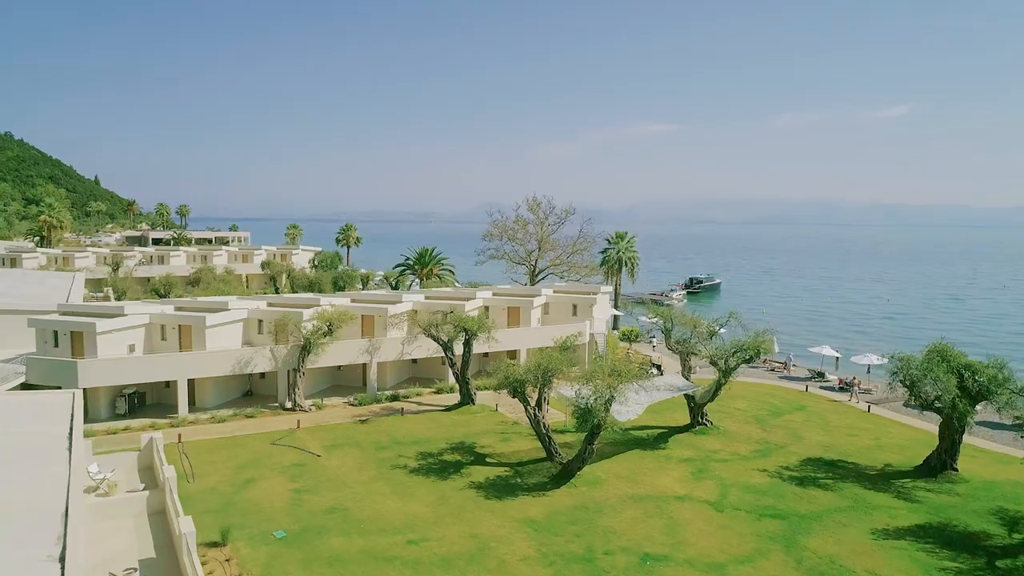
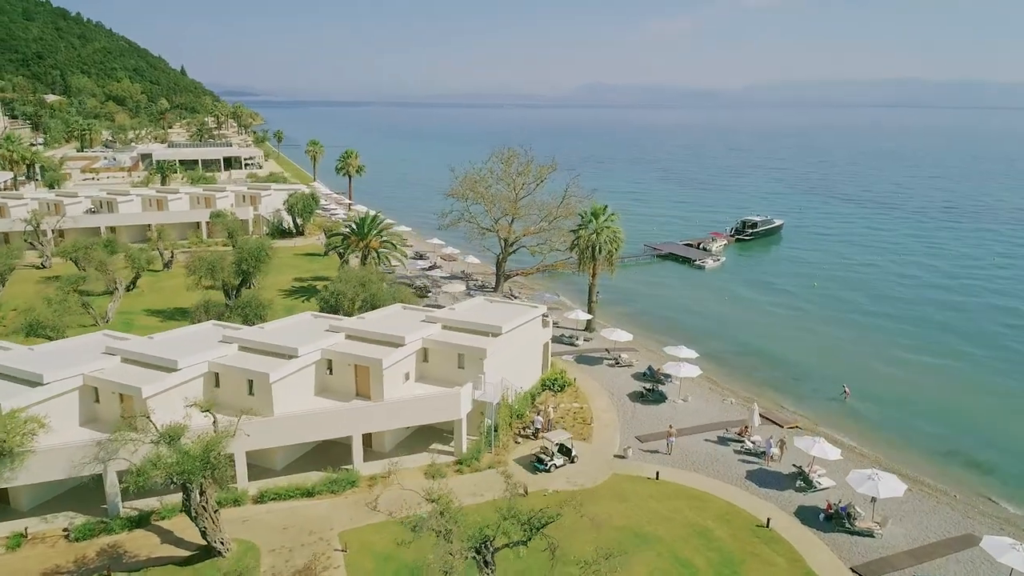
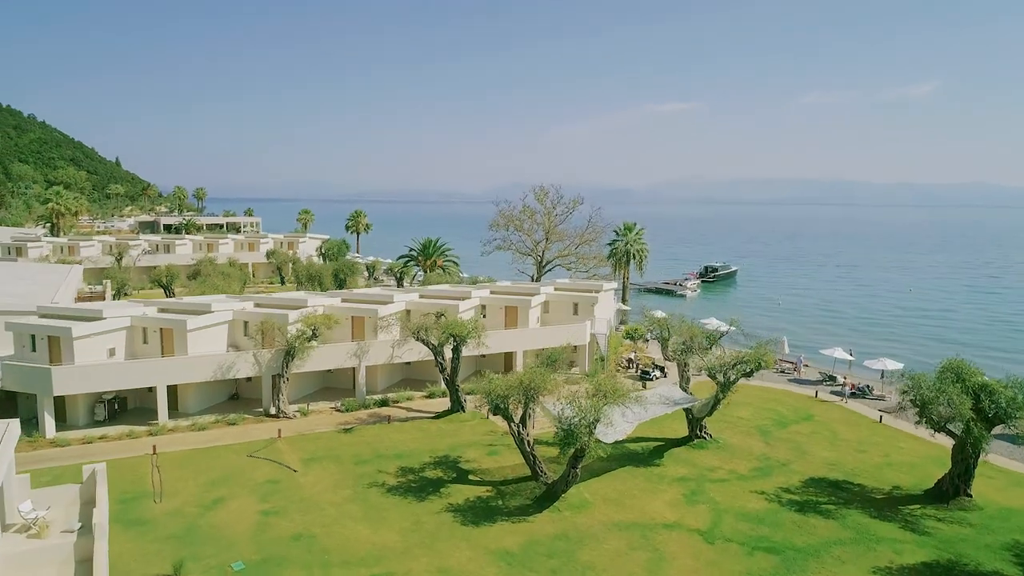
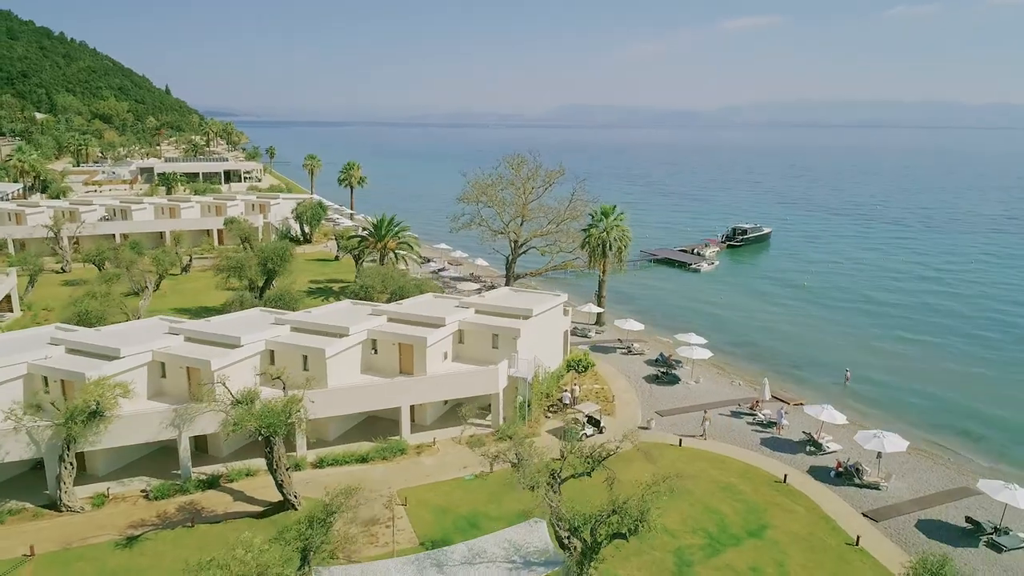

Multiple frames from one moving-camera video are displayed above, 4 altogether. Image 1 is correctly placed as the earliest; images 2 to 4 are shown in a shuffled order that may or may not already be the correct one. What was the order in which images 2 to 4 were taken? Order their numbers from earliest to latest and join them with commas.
3, 4, 2
